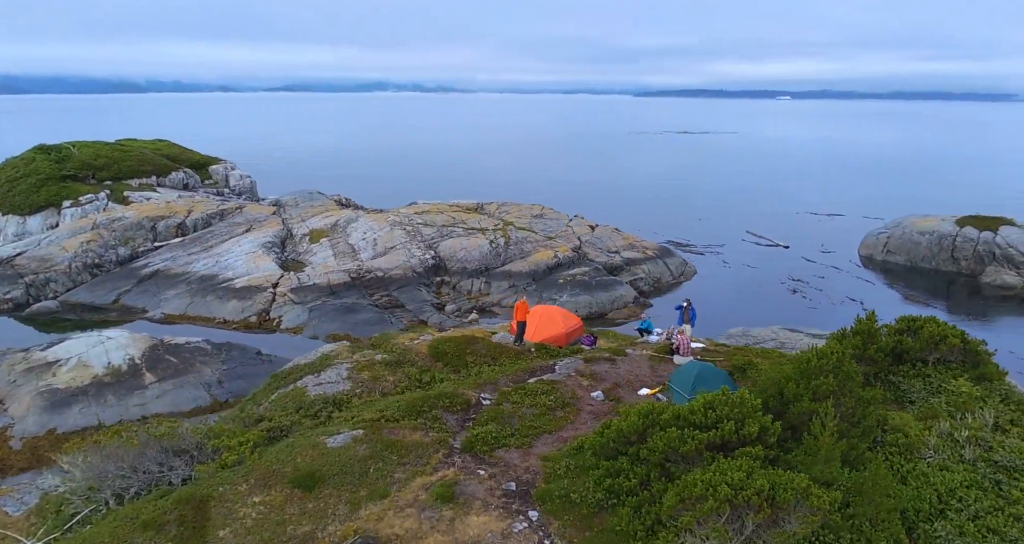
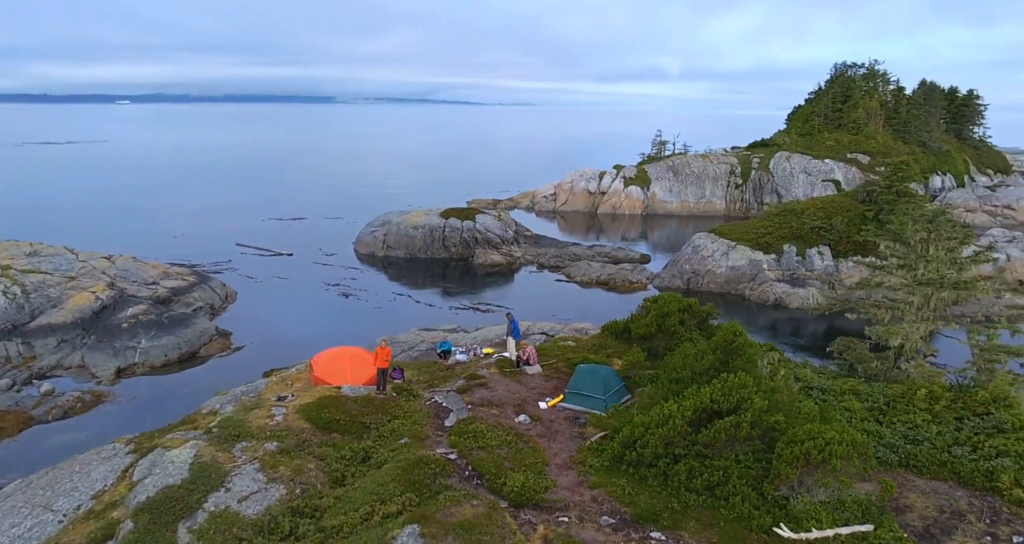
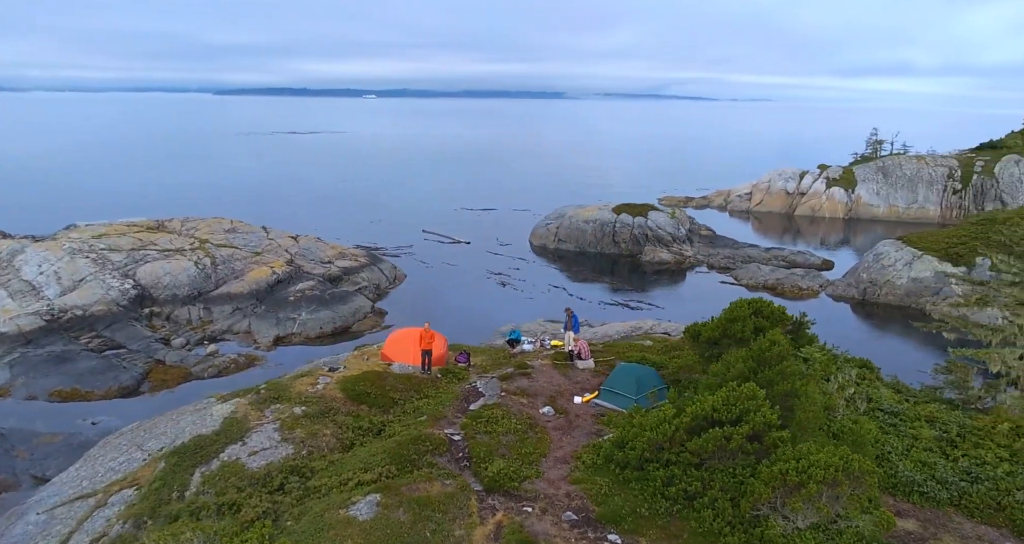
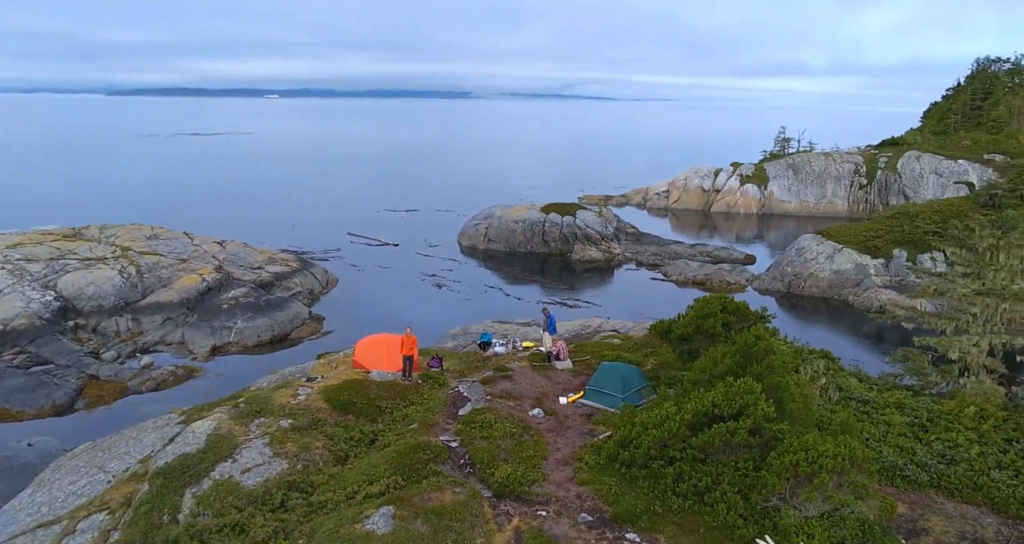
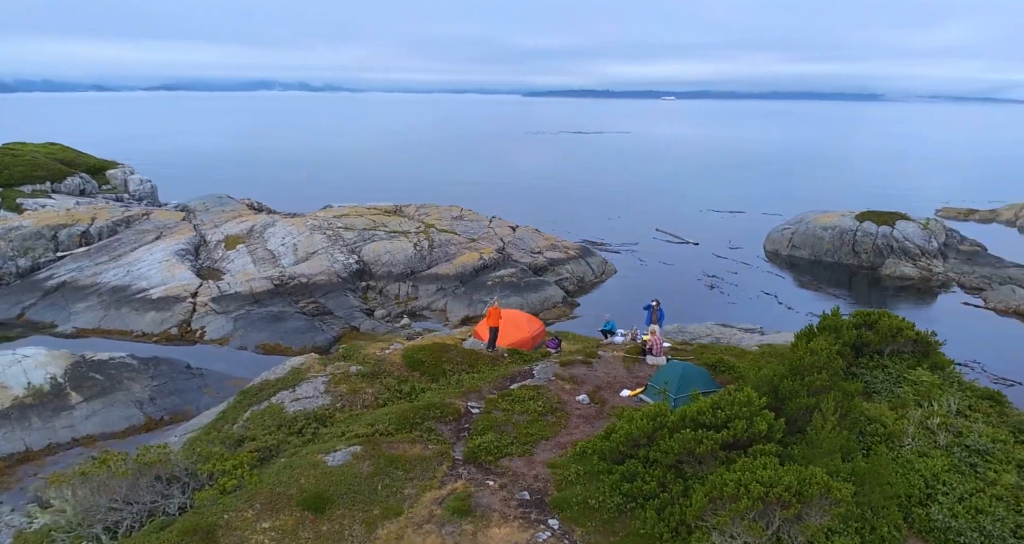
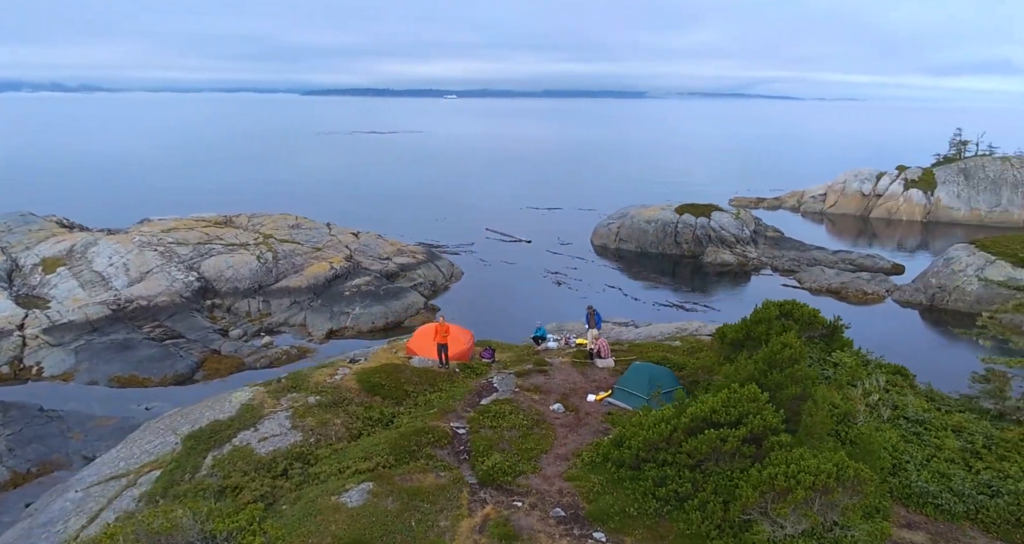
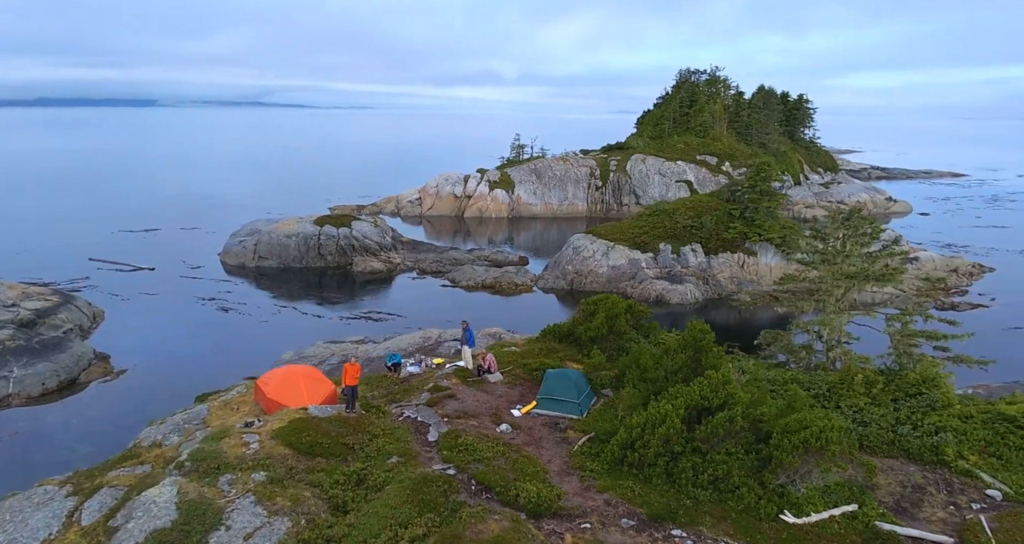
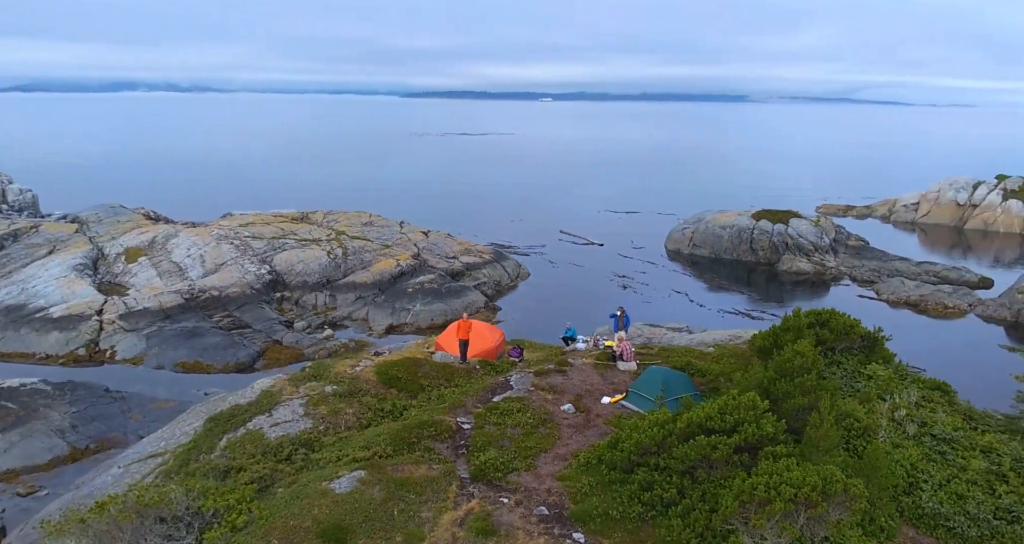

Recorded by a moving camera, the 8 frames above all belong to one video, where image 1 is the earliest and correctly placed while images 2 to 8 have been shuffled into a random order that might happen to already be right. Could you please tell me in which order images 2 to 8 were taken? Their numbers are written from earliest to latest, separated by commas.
5, 8, 6, 3, 4, 2, 7
